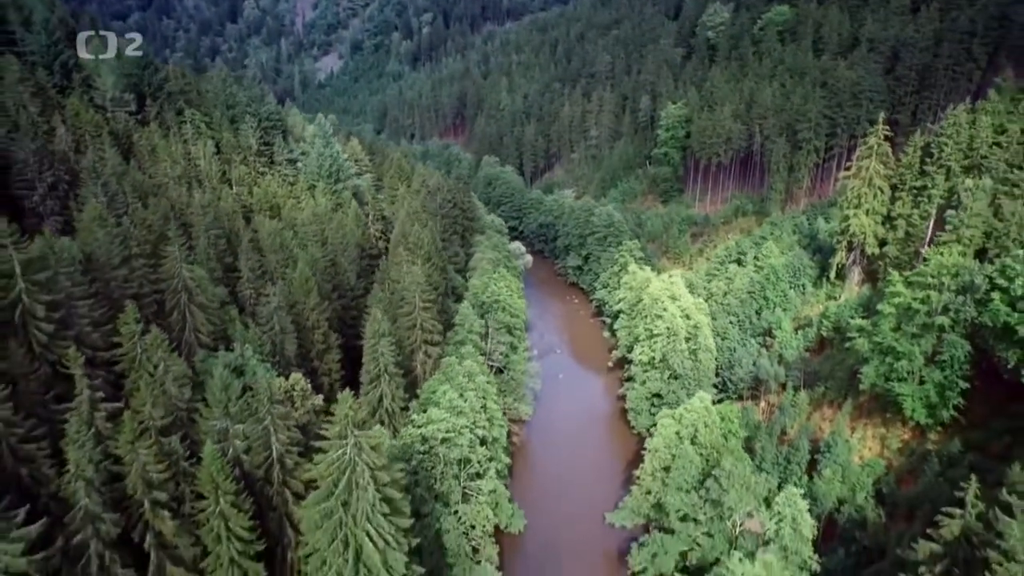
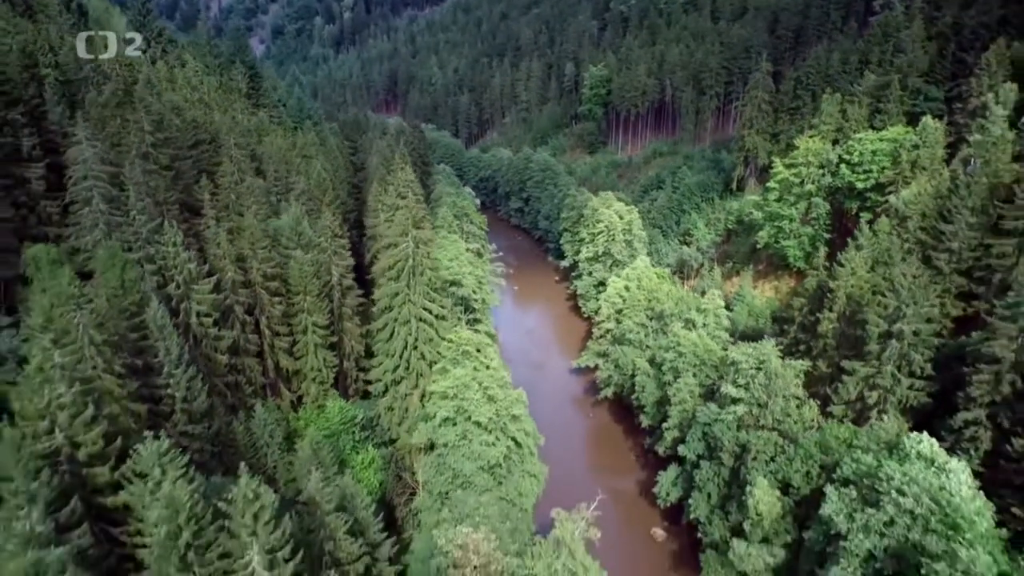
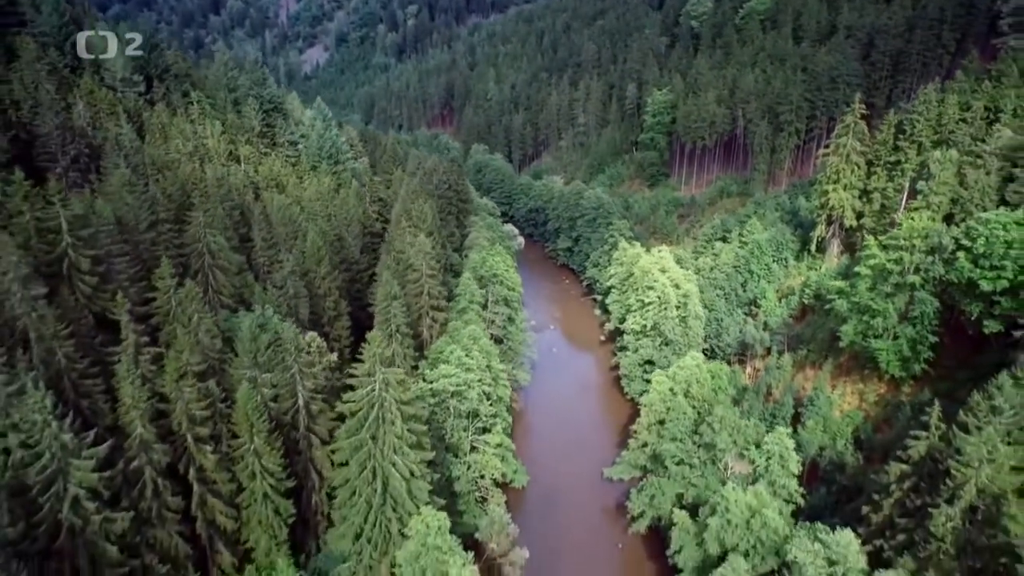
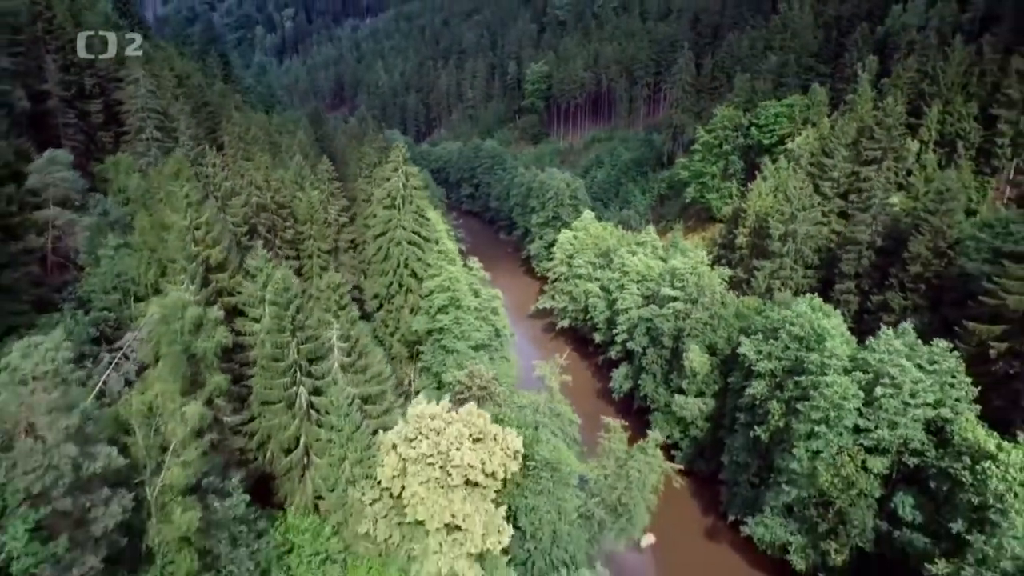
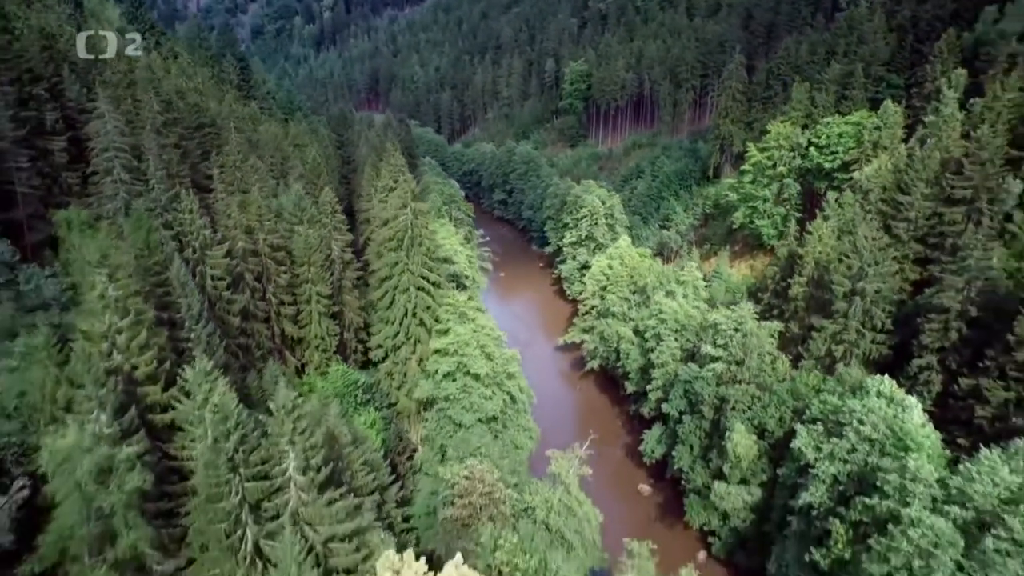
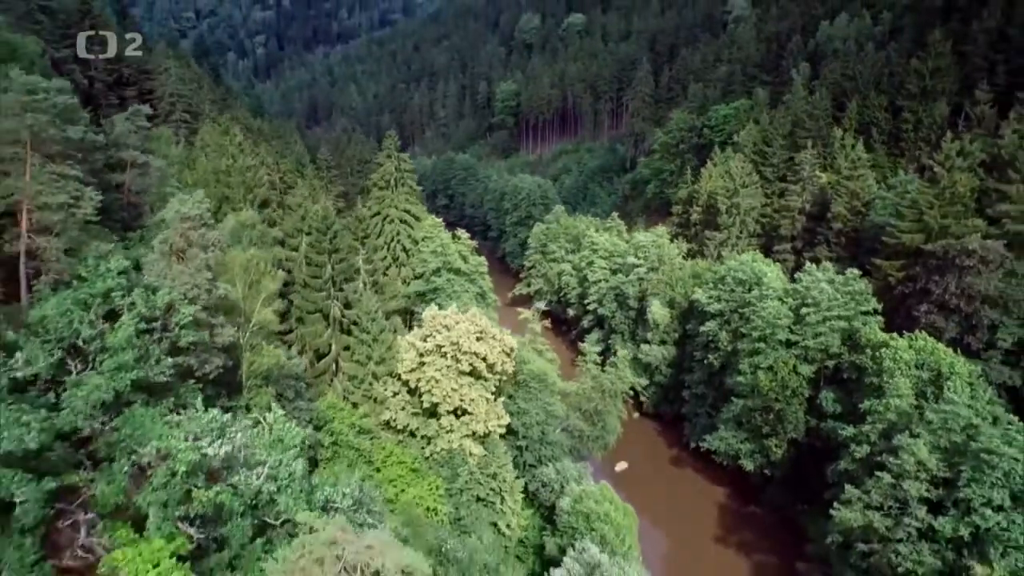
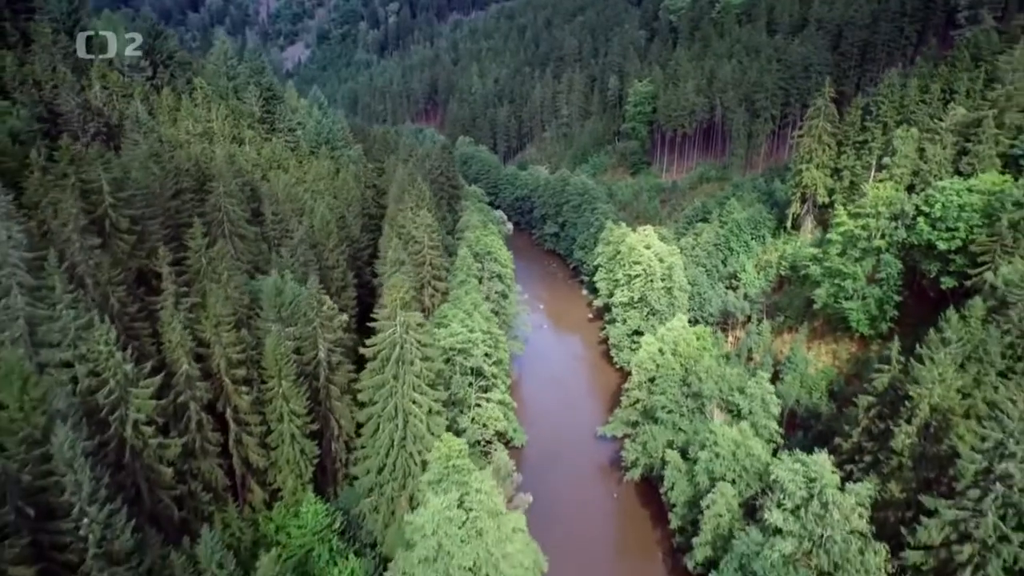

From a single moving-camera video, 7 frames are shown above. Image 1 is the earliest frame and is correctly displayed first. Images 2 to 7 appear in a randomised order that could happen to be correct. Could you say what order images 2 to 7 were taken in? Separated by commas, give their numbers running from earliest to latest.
3, 7, 2, 5, 4, 6
